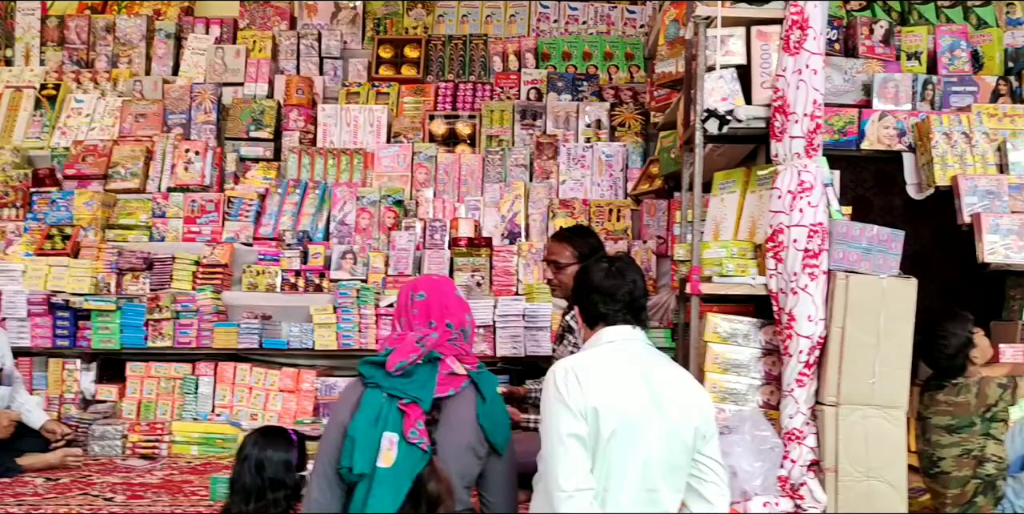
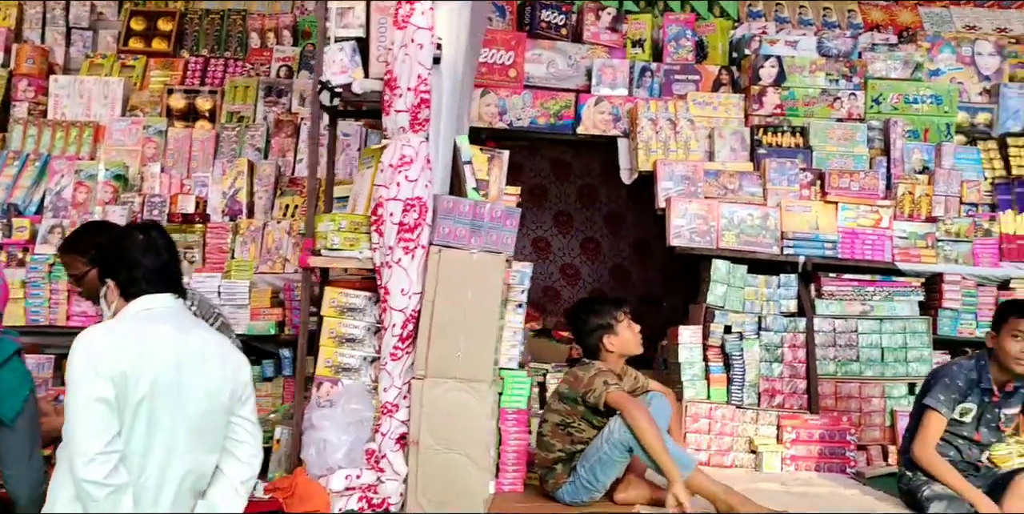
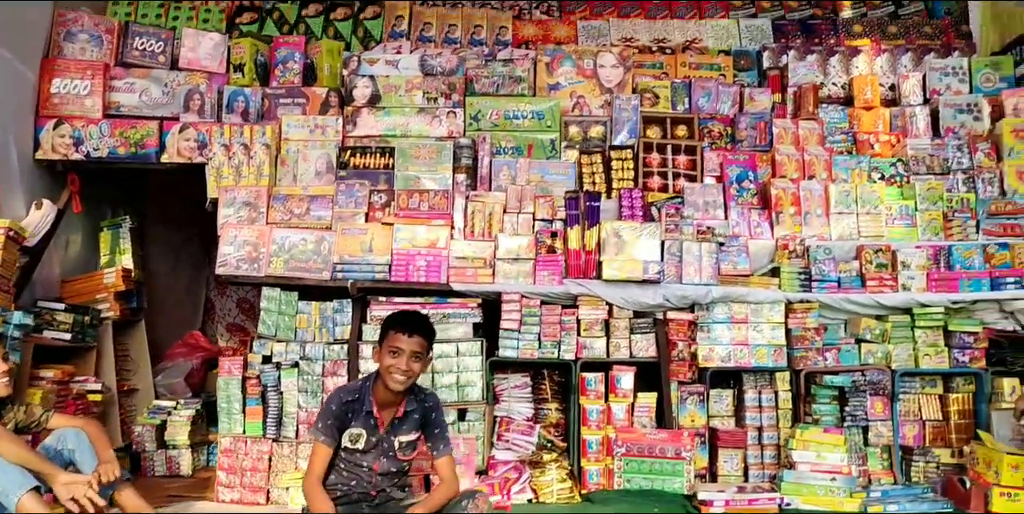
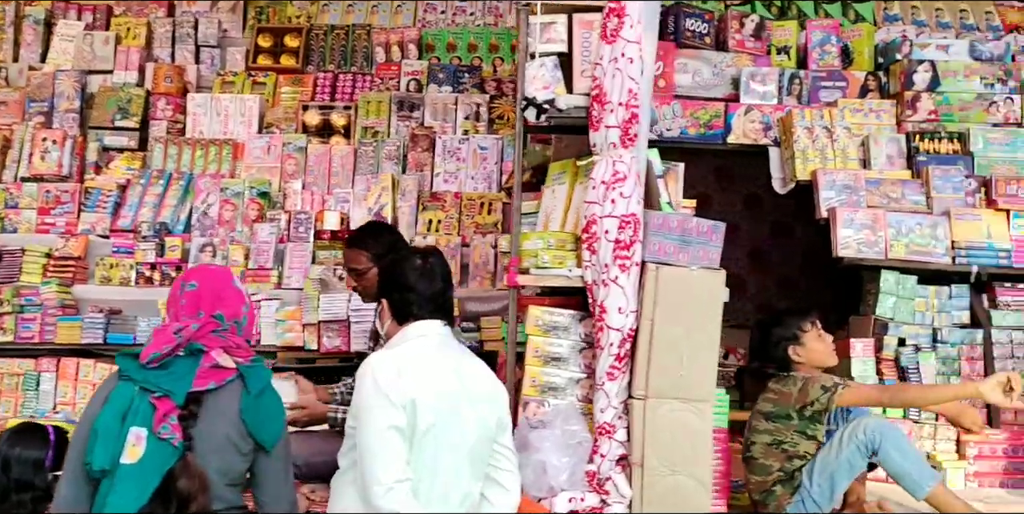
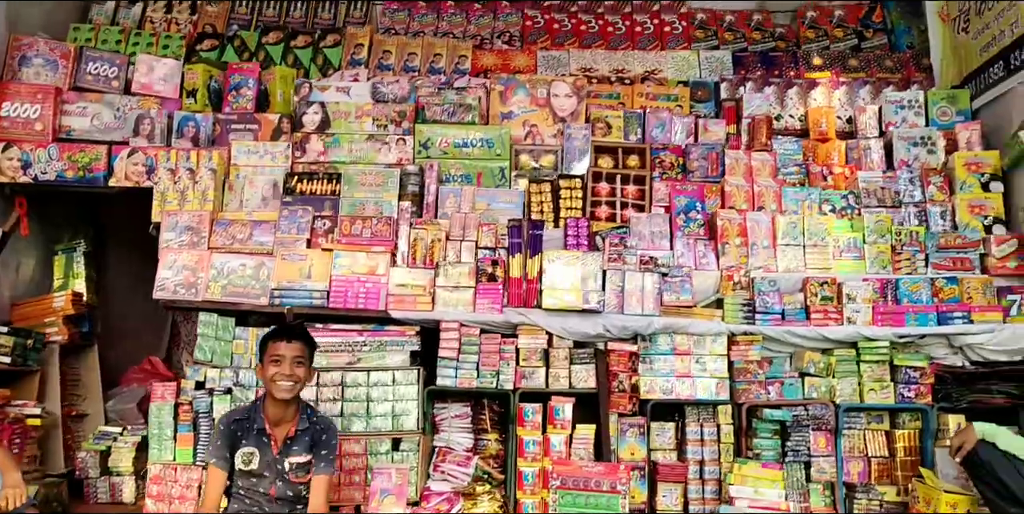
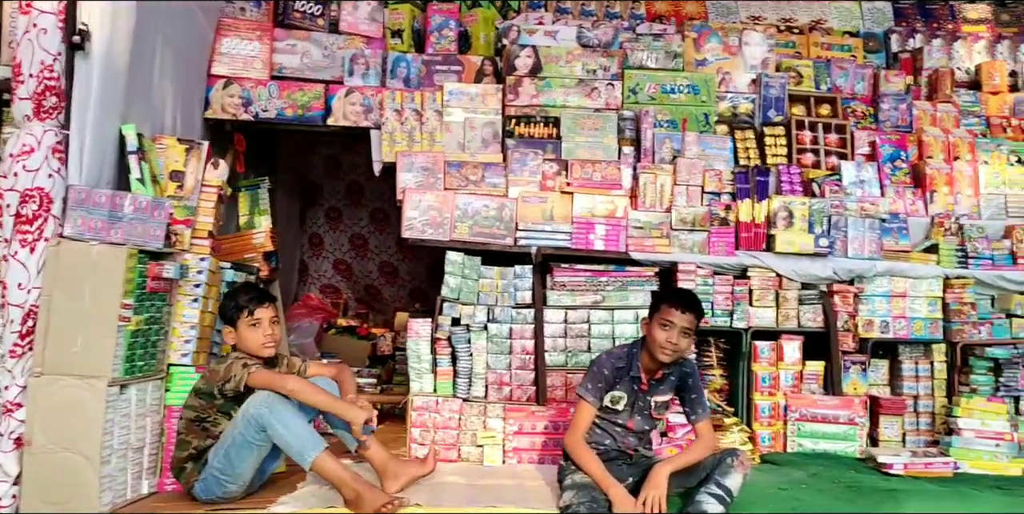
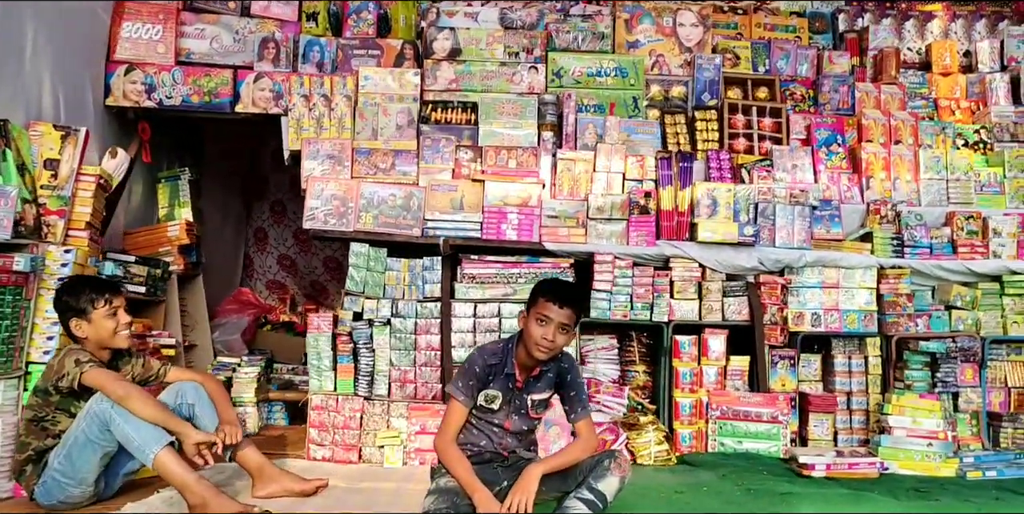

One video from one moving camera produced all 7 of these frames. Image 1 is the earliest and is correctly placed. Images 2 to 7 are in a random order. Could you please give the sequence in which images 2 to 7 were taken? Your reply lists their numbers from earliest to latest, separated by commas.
4, 2, 6, 7, 3, 5
